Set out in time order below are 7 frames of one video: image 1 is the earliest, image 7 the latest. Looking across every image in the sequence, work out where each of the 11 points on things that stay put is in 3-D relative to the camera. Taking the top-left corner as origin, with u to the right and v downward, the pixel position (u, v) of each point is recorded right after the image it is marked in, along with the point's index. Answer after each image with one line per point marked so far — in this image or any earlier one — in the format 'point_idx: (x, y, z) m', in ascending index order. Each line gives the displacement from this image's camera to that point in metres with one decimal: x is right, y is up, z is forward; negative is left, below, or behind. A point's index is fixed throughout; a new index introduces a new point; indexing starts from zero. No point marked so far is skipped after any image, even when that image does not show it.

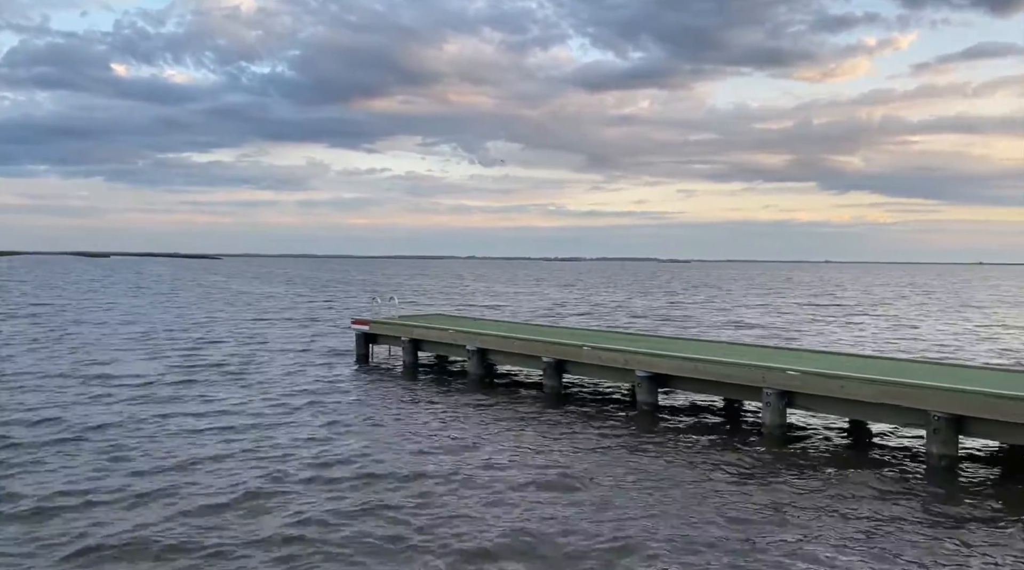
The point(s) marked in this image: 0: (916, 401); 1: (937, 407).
0: (+5.4, -1.5, +13.3) m
1: (+5.6, -1.6, +13.3) m
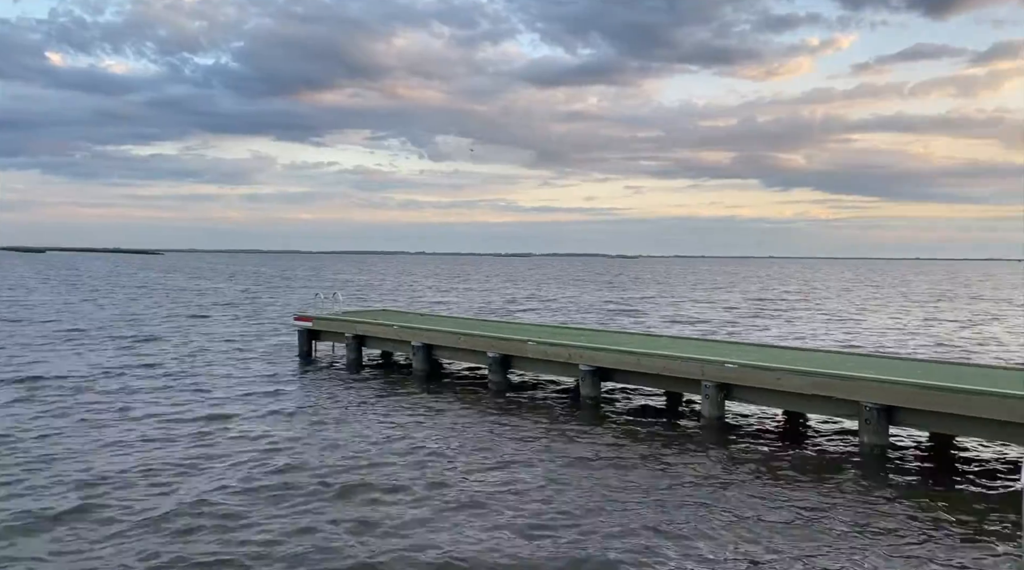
0: (+4.7, -1.5, +13.6) m
1: (+4.9, -1.5, +13.5) m
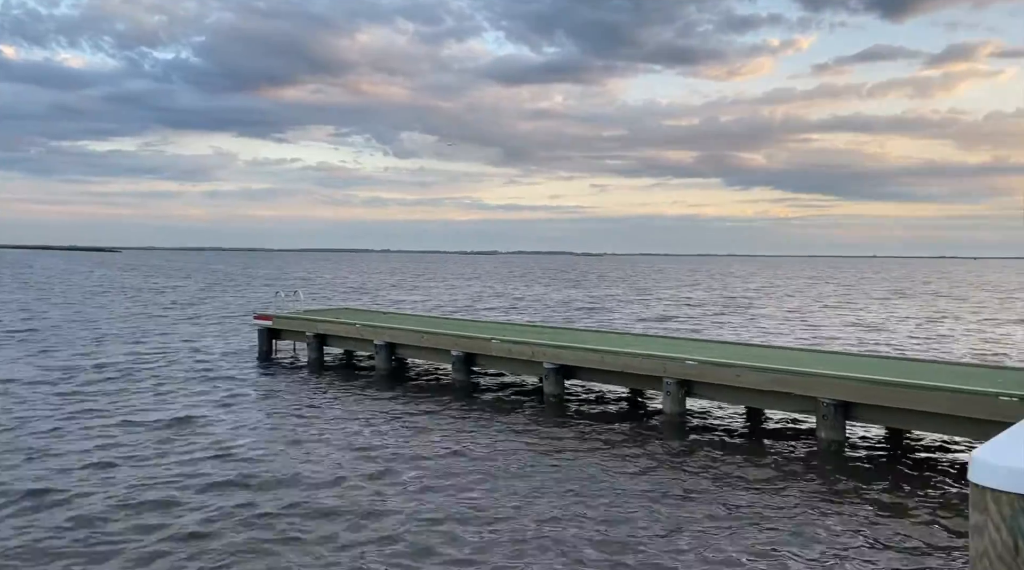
0: (+7.7, -1.5, +11.7) m
1: (+7.9, -1.6, +11.6) m
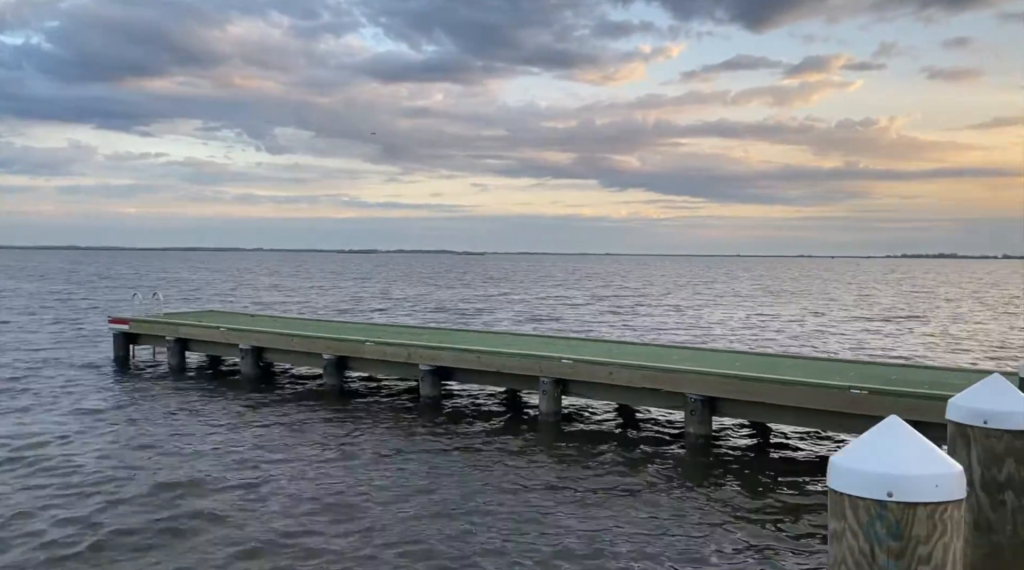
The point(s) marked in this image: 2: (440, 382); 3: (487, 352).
0: (+6.1, -1.6, +12.3) m
1: (+6.3, -1.7, +12.2) m
2: (-1.3, -1.8, +18.9) m
3: (-0.4, -1.2, +17.6) m
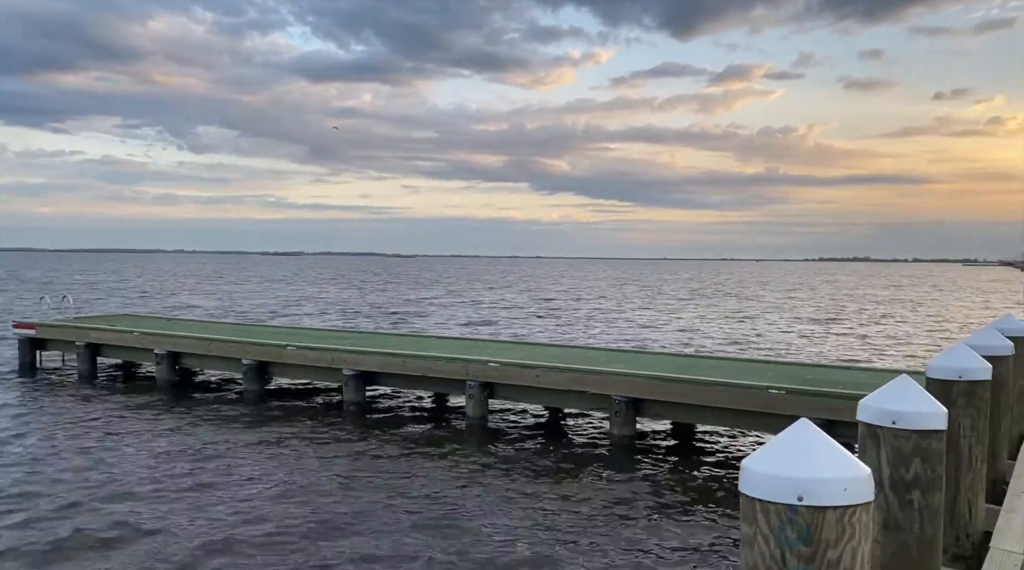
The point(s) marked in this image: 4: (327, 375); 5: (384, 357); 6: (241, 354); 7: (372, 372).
0: (+5.1, -1.7, +12.6) m
1: (+5.3, -1.7, +12.5) m
2: (-2.8, -1.9, +18.6) m
3: (-1.7, -1.3, +17.5) m
4: (-3.5, -1.7, +19.0) m
5: (-2.3, -1.3, +17.9) m
6: (-5.4, -1.4, +19.8) m
7: (-2.6, -1.6, +18.4) m
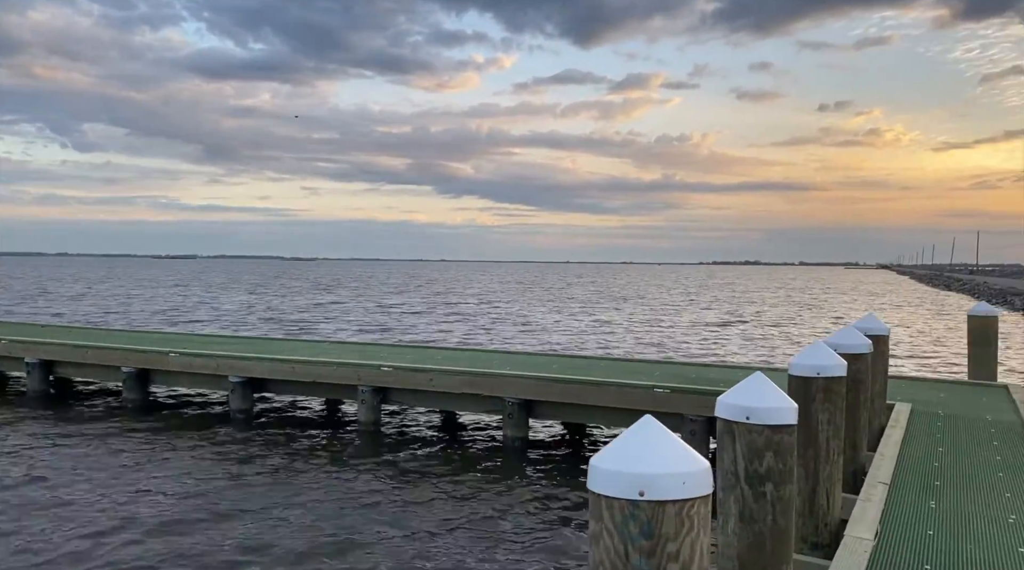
0: (+3.4, -1.8, +13.3) m
1: (+3.7, -1.8, +13.3) m
2: (-5.0, -2.0, +18.6) m
3: (-3.9, -1.4, +17.5) m
4: (-5.8, -1.8, +18.9) m
5: (-4.5, -1.4, +17.9) m
6: (-7.7, -1.5, +19.5) m
7: (-4.8, -1.7, +18.4) m
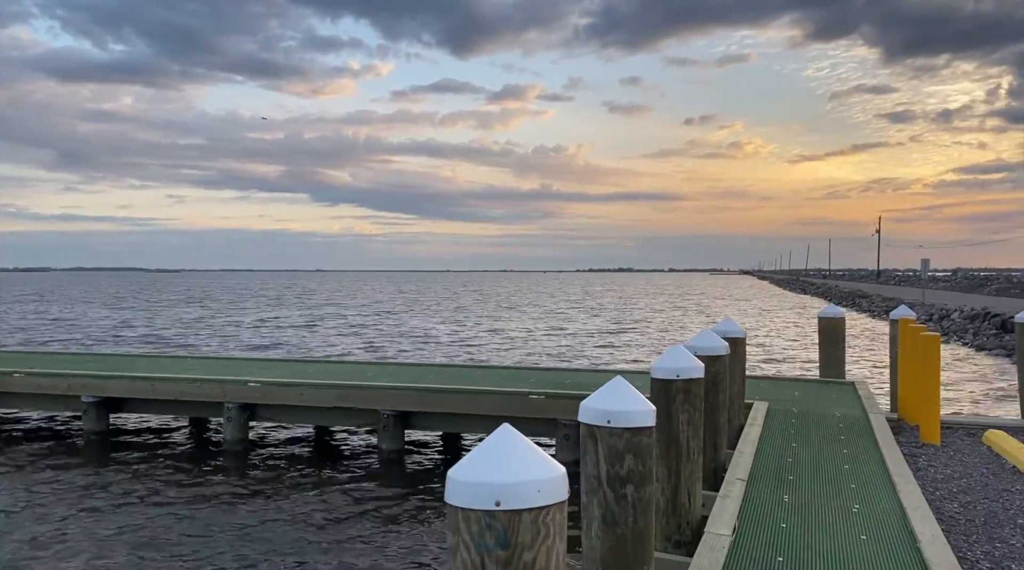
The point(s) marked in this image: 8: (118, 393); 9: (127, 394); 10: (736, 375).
0: (+1.6, -1.8, +13.6) m
1: (+1.8, -1.9, +13.6) m
2: (-7.4, -2.2, +17.7) m
3: (-6.2, -1.5, +16.8) m
4: (-8.2, -2.0, +17.9) m
5: (-6.8, -1.6, +17.1) m
6: (-10.3, -1.7, +18.3) m
7: (-7.2, -1.9, +17.6) m
8: (-7.1, -1.8, +17.3) m
9: (-6.9, -1.8, +17.2) m
10: (+2.9, -1.2, +12.9) m
